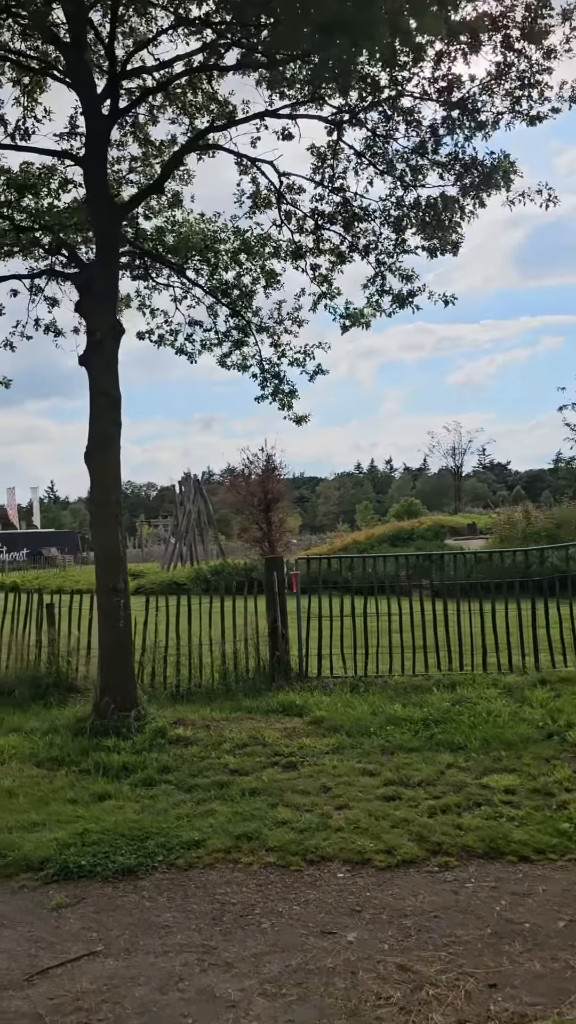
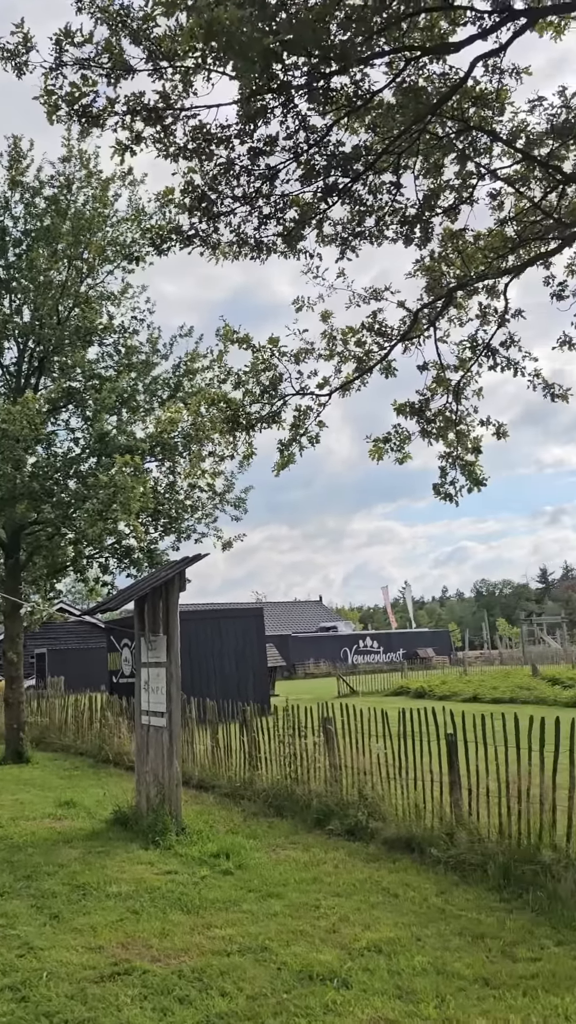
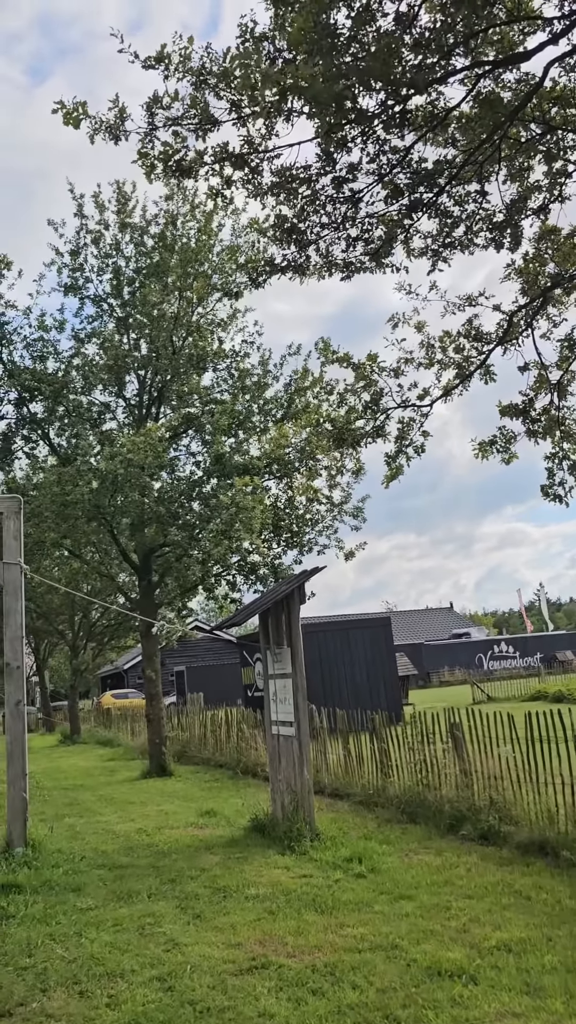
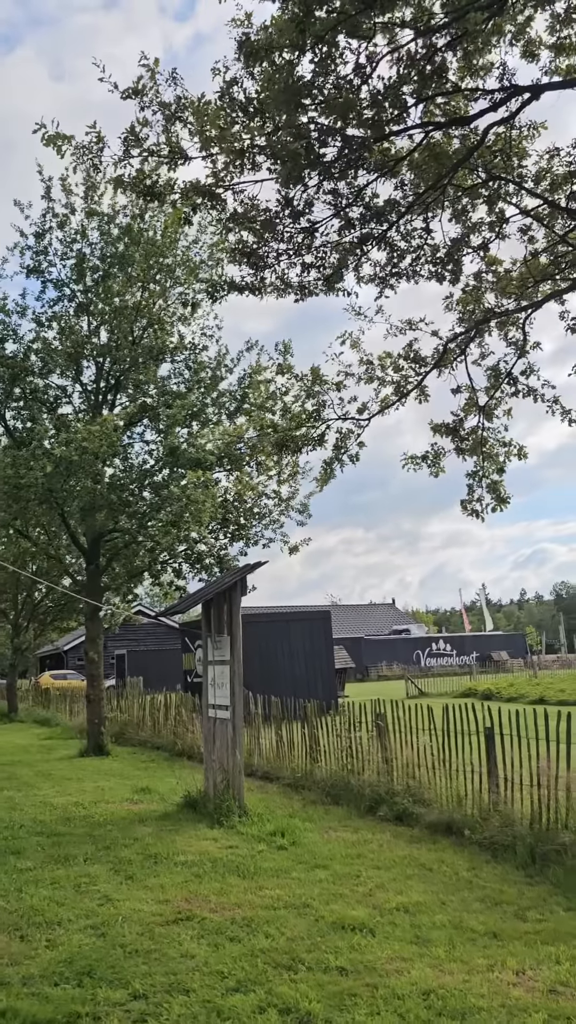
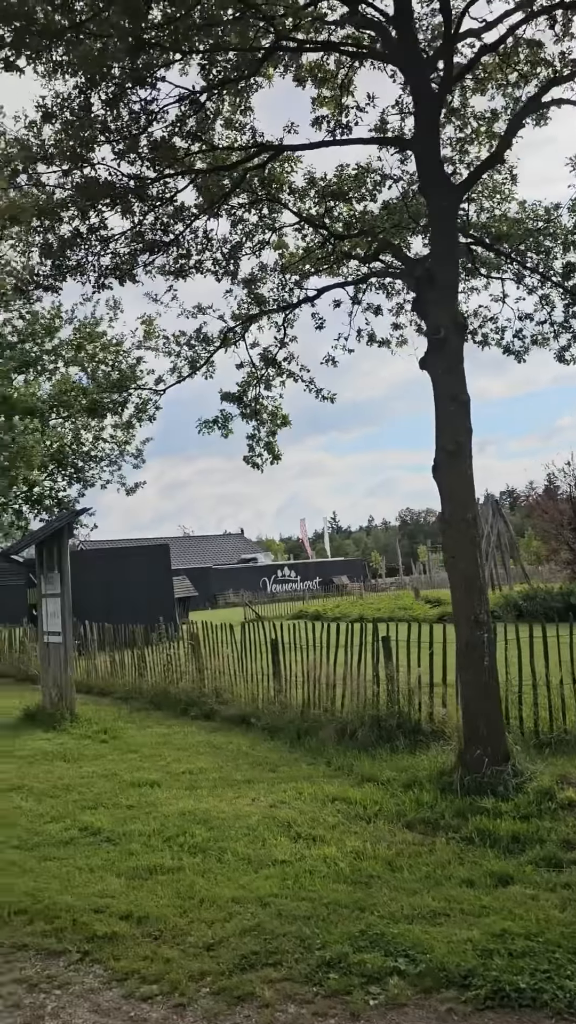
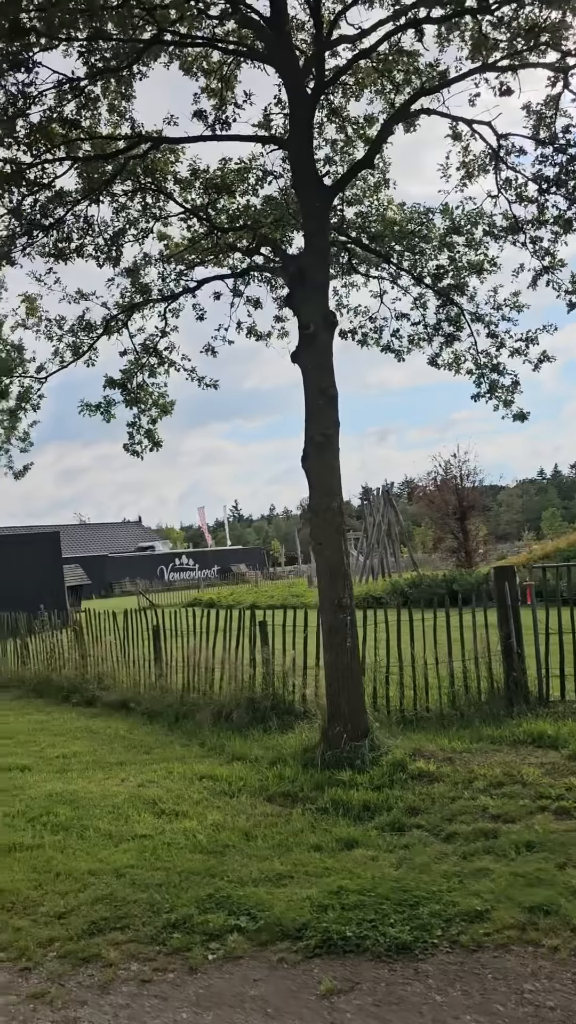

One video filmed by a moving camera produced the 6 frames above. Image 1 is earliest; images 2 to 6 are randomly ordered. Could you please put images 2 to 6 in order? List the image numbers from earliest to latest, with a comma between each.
6, 5, 4, 3, 2
